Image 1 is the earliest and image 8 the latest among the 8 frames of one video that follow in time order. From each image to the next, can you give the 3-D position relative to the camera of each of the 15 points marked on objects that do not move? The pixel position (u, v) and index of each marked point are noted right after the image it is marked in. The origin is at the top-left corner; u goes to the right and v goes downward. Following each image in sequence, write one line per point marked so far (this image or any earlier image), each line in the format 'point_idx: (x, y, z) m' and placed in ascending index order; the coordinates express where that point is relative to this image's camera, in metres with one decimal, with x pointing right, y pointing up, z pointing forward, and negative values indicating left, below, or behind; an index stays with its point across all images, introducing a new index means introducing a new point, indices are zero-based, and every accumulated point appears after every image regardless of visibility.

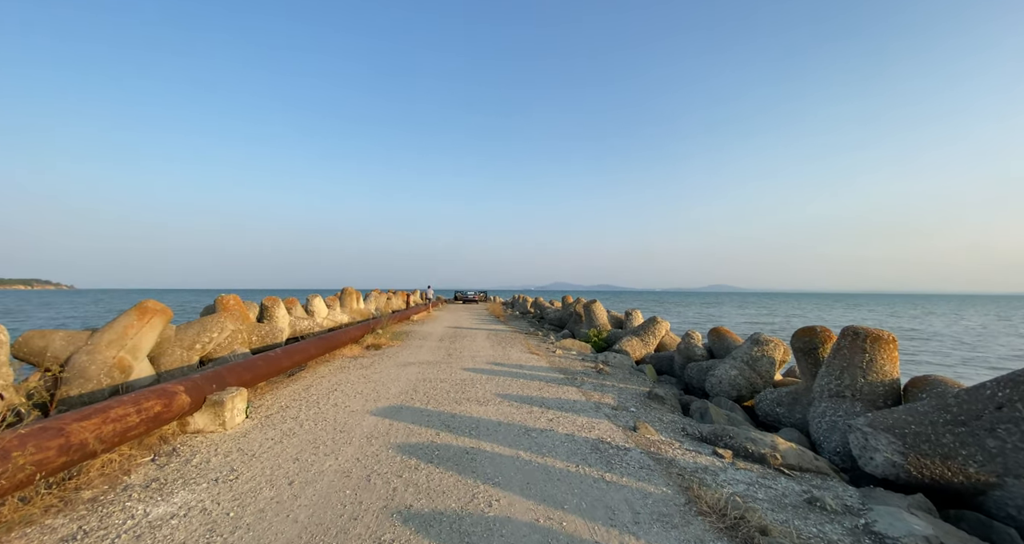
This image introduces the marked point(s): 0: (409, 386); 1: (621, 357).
0: (-1.7, -1.9, +6.3) m
1: (+2.8, -2.1, +9.6) m
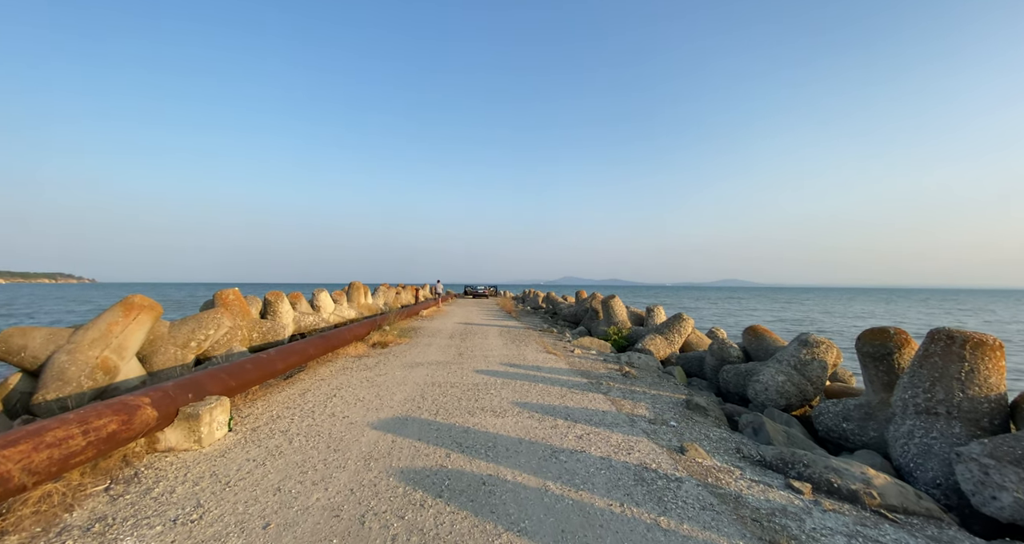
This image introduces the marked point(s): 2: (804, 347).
0: (-1.4, -1.8, +5.6) m
1: (+3.1, -2.0, +8.9) m
2: (+4.9, -1.3, +6.5) m
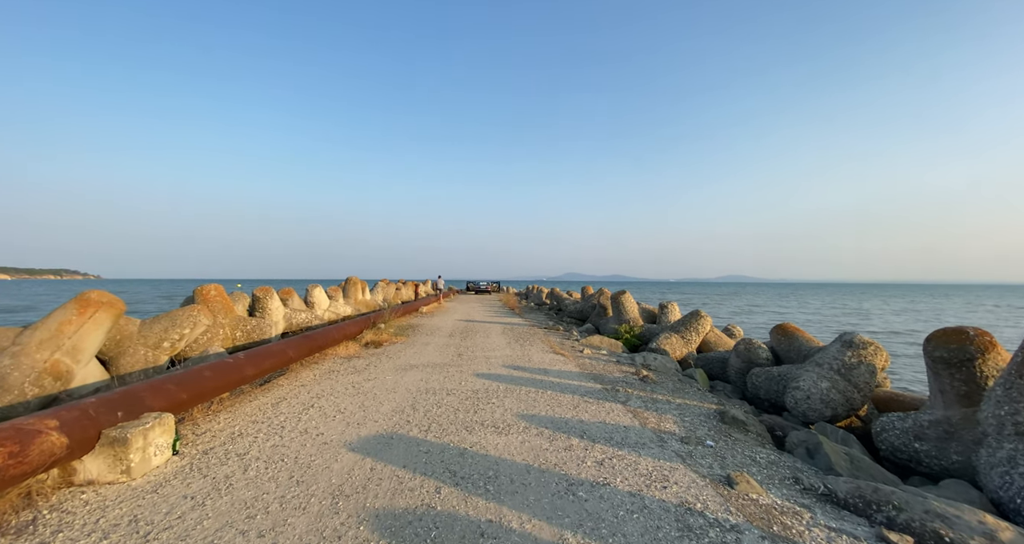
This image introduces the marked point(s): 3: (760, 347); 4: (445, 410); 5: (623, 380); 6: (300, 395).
0: (-1.4, -1.7, +4.9) m
1: (+3.2, -1.8, +8.1) m
2: (+5.0, -1.2, +5.7) m
3: (+4.7, -1.4, +7.3) m
4: (-0.8, -1.7, +4.6) m
5: (+1.8, -1.8, +6.2) m
6: (-2.9, -1.7, +5.2) m
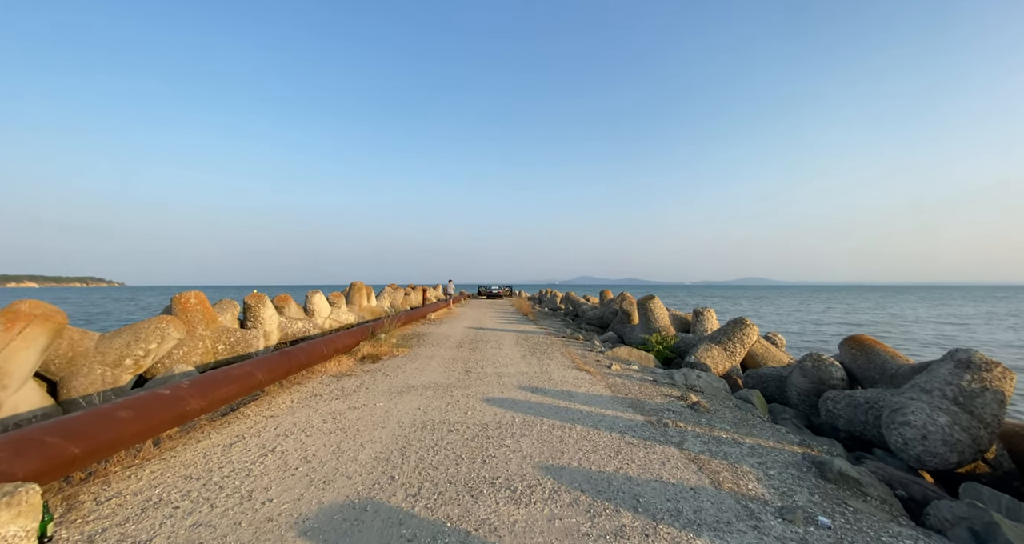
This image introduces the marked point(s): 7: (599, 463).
0: (-1.2, -1.7, +3.8) m
1: (+3.5, -1.9, +6.9) m
2: (+5.2, -1.1, +4.4) m
3: (+5.0, -1.4, +6.0) m
4: (-0.6, -1.7, +3.5) m
5: (+2.0, -1.8, +5.0) m
6: (-2.7, -1.7, +4.1) m
7: (+0.8, -1.7, +3.4) m
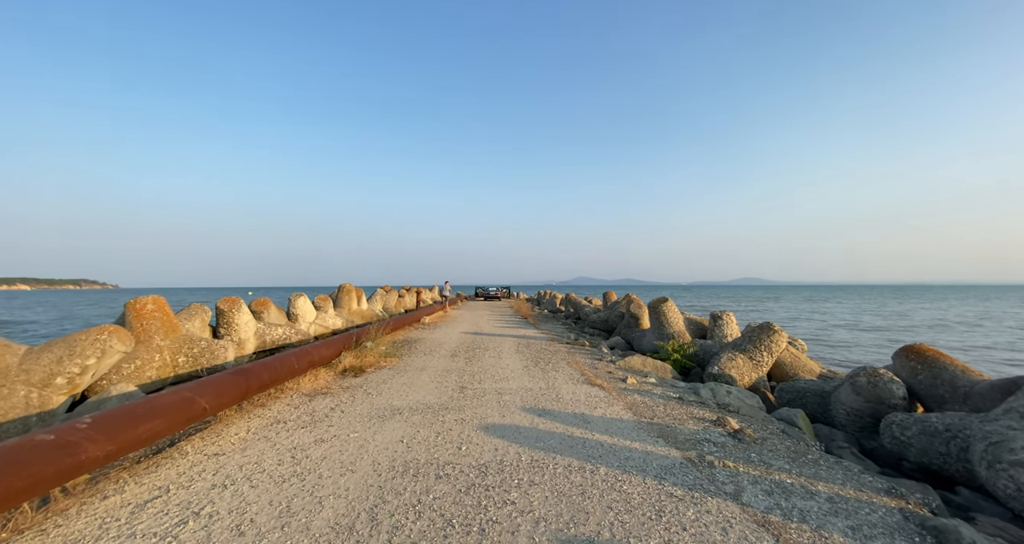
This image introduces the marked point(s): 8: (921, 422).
0: (-1.1, -1.7, +2.9) m
1: (+3.5, -1.9, +6.0) m
2: (+5.3, -1.1, +3.5) m
3: (+5.0, -1.4, +5.1) m
4: (-0.6, -1.7, +2.6) m
5: (+2.1, -1.8, +4.1) m
6: (-2.6, -1.7, +3.2) m
7: (+0.8, -1.7, +2.5) m
8: (+4.7, -1.7, +4.4) m
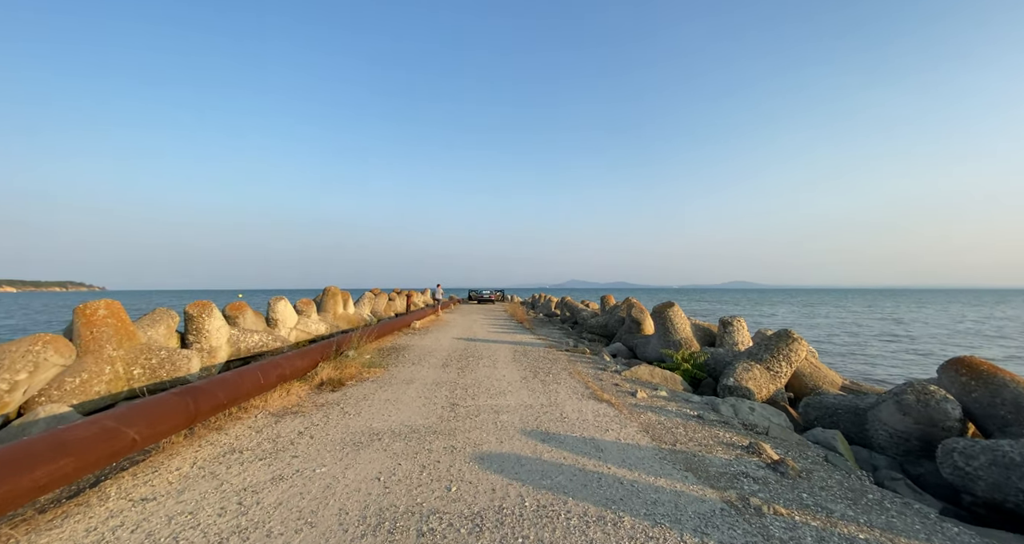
0: (-1.1, -1.7, +2.2) m
1: (+3.5, -1.9, +5.4) m
2: (+5.3, -1.2, +2.9) m
3: (+5.0, -1.5, +4.5) m
4: (-0.5, -1.7, +1.9) m
5: (+2.1, -1.8, +3.5) m
6: (-2.6, -1.7, +2.5) m
7: (+0.9, -1.7, +1.8) m
8: (+4.7, -1.7, +3.8) m
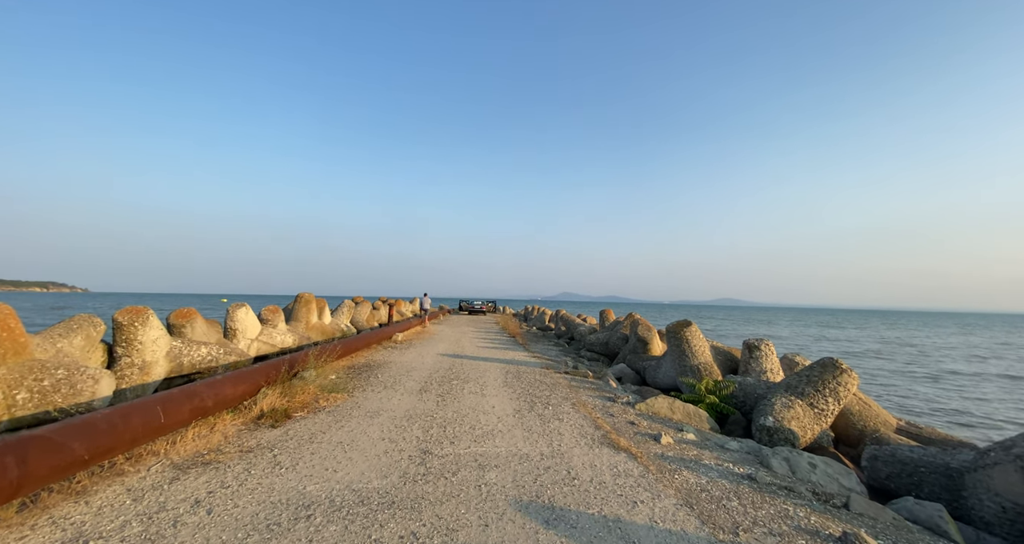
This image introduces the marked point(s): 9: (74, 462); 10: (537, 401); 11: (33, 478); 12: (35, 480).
0: (-1.1, -1.7, +0.9) m
1: (+3.4, -2.1, +4.2) m
2: (+5.2, -1.3, +1.8) m
3: (+4.9, -1.7, +3.3) m
4: (-0.6, -1.7, +0.6) m
5: (+2.0, -1.9, +2.3) m
6: (-2.6, -1.7, +1.1) m
7: (+0.8, -1.7, +0.6) m
8: (+4.6, -1.9, +2.6) m
9: (-3.3, -1.4, +3.0) m
10: (+0.4, -2.1, +6.2) m
11: (-3.3, -1.4, +2.7) m
12: (-3.3, -1.4, +2.7) m
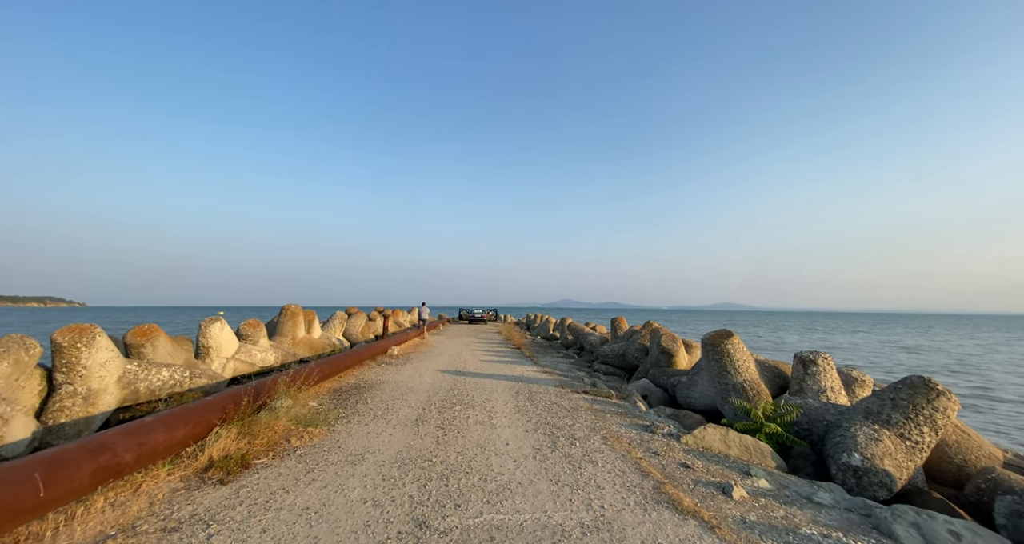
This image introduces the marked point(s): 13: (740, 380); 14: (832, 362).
0: (-0.9, -1.6, -0.2) m
1: (+3.6, -2.1, +3.0) m
2: (+5.4, -1.2, +0.7) m
3: (+5.1, -1.6, +2.2) m
4: (-0.3, -1.6, -0.5) m
5: (+2.2, -1.9, +1.1) m
6: (-2.4, -1.7, 0.0) m
7: (+1.0, -1.6, -0.5) m
8: (+4.8, -1.8, +1.5) m
9: (-3.1, -1.4, +1.9) m
10: (+0.6, -2.1, +5.0) m
11: (-3.1, -1.5, +1.6) m
12: (-3.1, -1.5, +1.6) m
13: (+3.8, -1.8, +6.4) m
14: (+5.2, -1.5, +6.3) m
